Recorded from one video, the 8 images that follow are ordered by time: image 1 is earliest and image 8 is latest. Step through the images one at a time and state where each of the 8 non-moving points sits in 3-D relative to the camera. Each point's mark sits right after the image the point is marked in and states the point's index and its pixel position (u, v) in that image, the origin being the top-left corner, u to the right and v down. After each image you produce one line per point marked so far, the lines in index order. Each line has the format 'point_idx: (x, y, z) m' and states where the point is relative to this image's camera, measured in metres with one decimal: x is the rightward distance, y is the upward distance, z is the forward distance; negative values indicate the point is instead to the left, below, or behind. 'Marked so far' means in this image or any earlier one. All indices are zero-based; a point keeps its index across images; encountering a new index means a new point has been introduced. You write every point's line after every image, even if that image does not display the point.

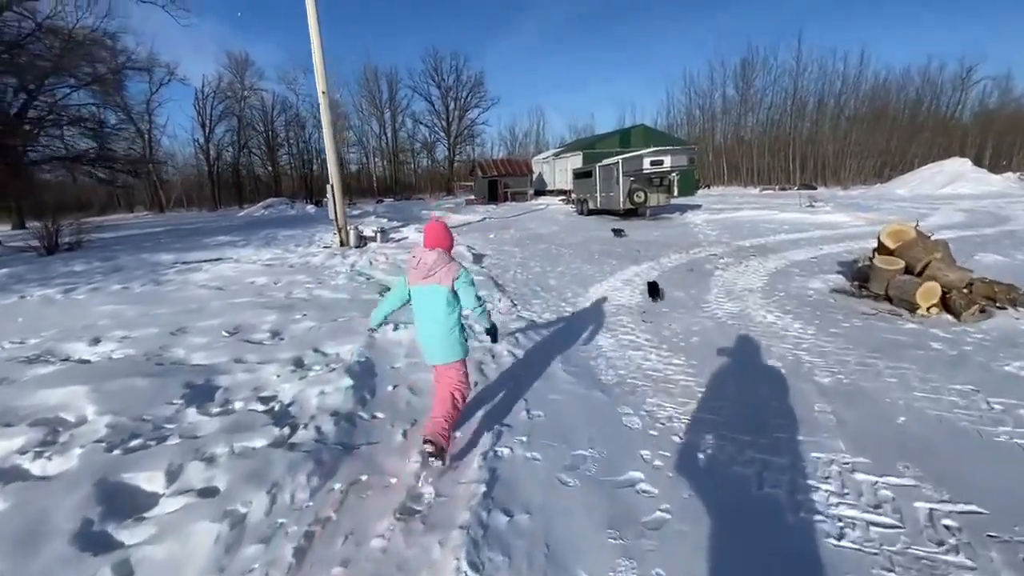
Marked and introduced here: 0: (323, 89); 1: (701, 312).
0: (-6.3, +6.7, +16.2) m
1: (+2.8, -0.3, +7.5) m
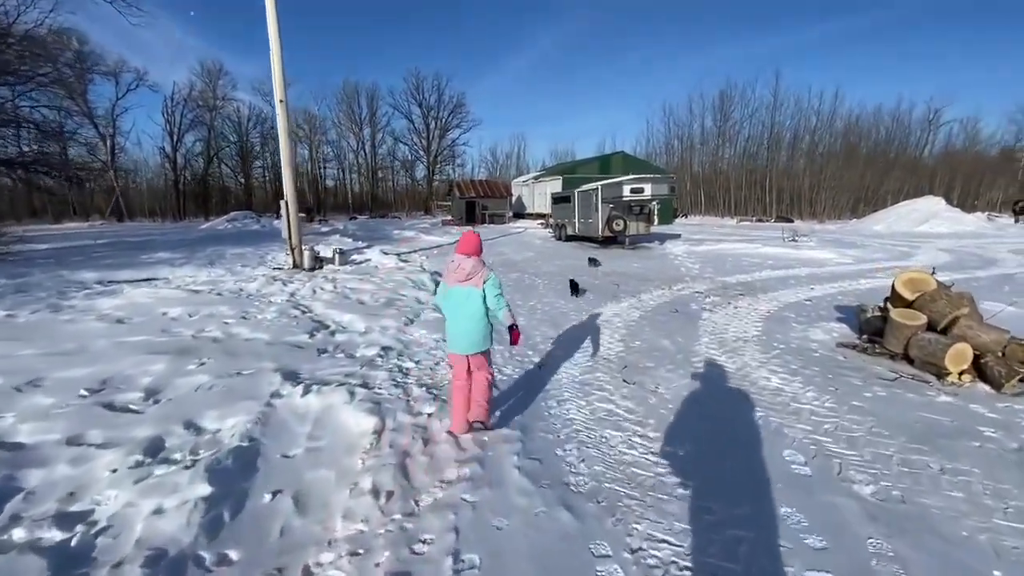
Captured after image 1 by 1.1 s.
0: (-7.1, +5.9, +14.9) m
1: (+2.2, -1.0, +6.3) m
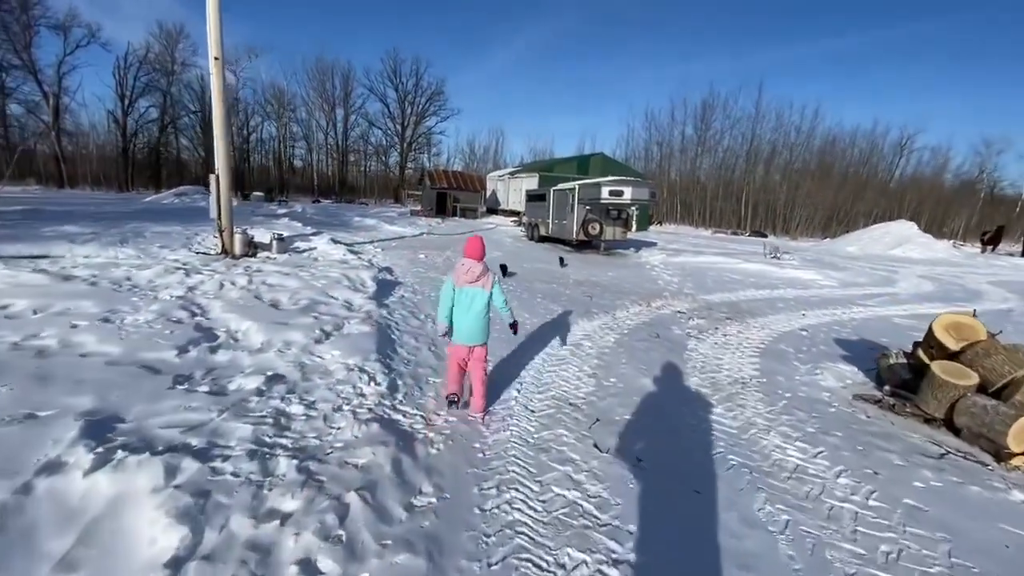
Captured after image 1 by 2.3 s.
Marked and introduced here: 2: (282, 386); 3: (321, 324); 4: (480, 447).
0: (-7.8, +6.2, +12.8) m
1: (+1.6, -1.3, +4.8) m
2: (-2.2, -0.9, +4.6) m
3: (-2.6, -0.5, +6.6) m
4: (-0.3, -1.3, +4.0) m
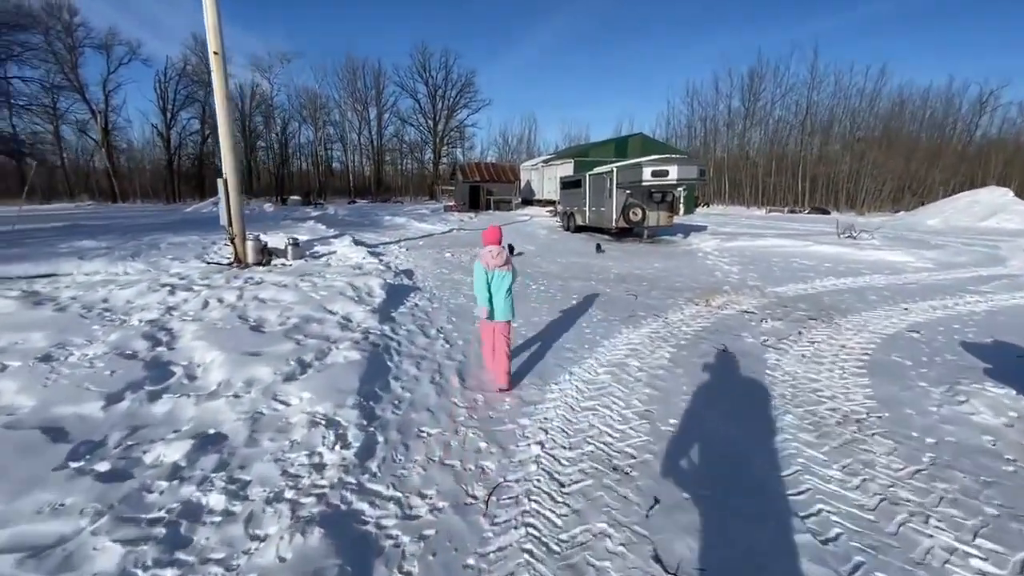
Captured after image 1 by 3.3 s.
0: (-7.2, +5.9, +11.9) m
1: (+1.7, -1.4, +3.3) m
2: (-2.1, -1.2, +3.4) m
3: (-2.4, -0.7, +5.4) m
4: (-0.2, -1.5, +2.6) m
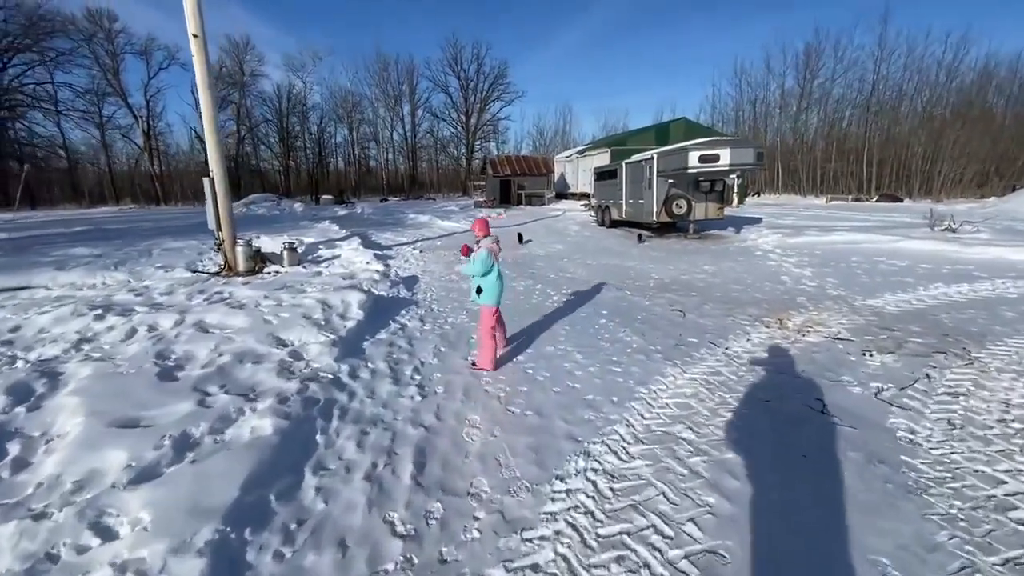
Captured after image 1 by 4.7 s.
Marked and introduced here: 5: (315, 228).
0: (-6.9, +5.6, +10.6) m
1: (+1.4, -1.7, +1.3) m
2: (-2.3, -1.5, +1.8) m
3: (-2.5, -1.0, +3.8) m
4: (-0.5, -1.8, +0.8) m
5: (-7.5, +2.3, +18.5) m
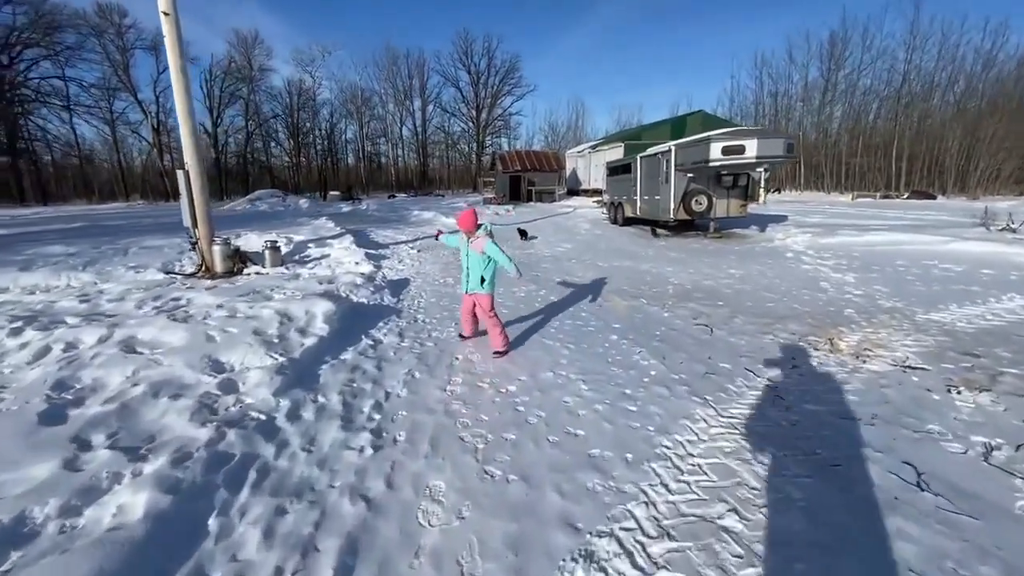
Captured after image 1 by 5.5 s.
0: (-6.8, +5.6, +9.6) m
1: (+1.2, -1.9, +0.2) m
2: (-2.5, -1.6, +0.7) m
3: (-2.6, -1.1, +2.7) m
4: (-0.8, -2.0, -0.2) m
5: (-7.3, +2.3, +17.6) m
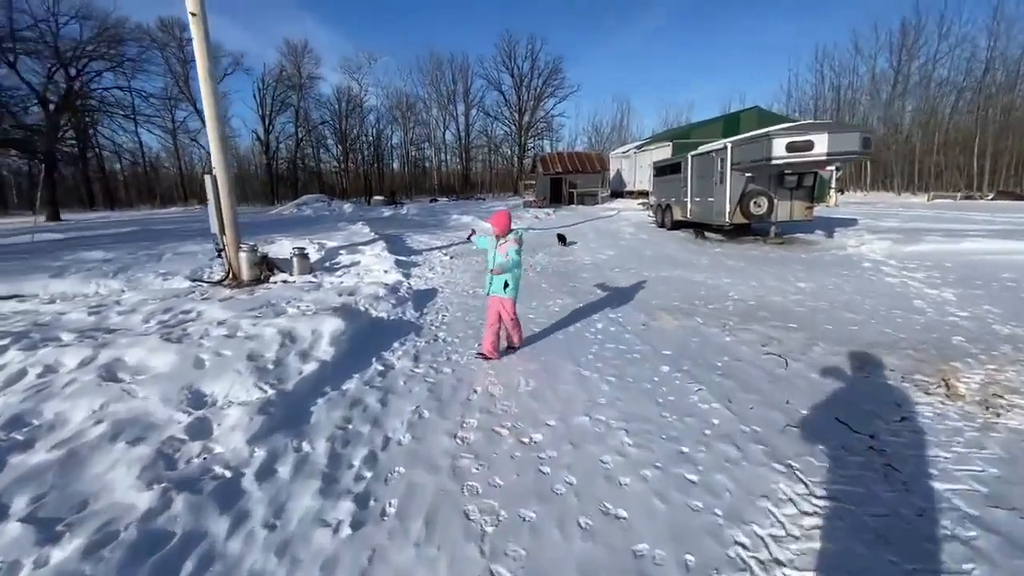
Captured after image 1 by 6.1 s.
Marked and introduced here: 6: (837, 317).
0: (-6.1, +5.4, +9.4) m
1: (+1.0, -2.1, -0.7) m
2: (-2.7, -1.8, +0.1) m
3: (-2.6, -1.3, +2.1) m
4: (-1.0, -2.1, -1.0) m
5: (-5.9, +2.1, +17.4) m
6: (+4.3, -0.4, +6.4) m
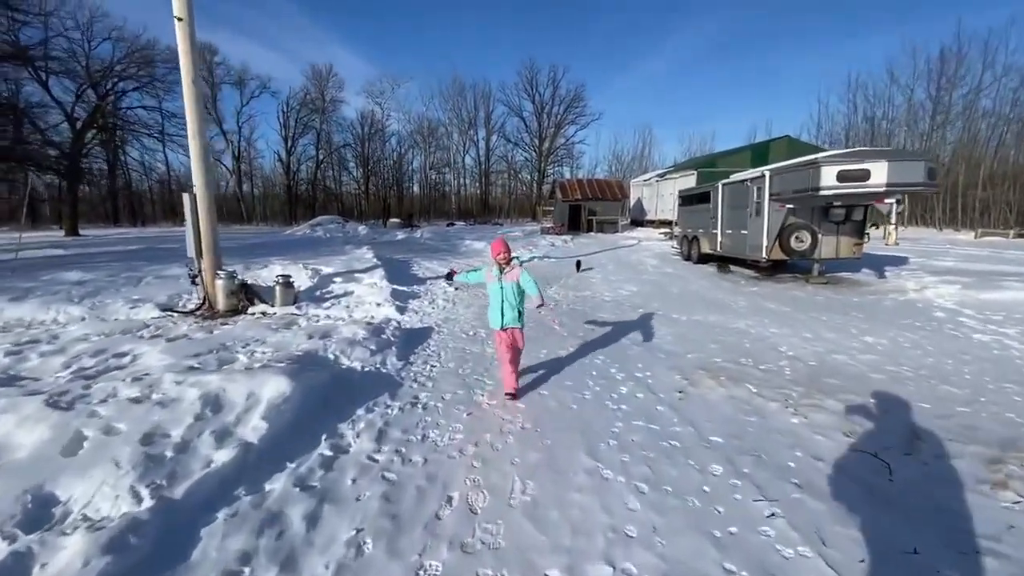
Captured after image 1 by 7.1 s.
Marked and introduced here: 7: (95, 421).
0: (-5.8, +4.9, +8.6) m
1: (+0.7, -2.3, -2.1) m
2: (-2.9, -1.9, -1.1) m
3: (-2.7, -1.5, +0.9) m
4: (-1.3, -2.3, -2.4) m
5: (-5.4, +1.1, +16.4) m
6: (+4.3, -1.0, +5.0) m
7: (-3.1, -1.0, +3.7) m
